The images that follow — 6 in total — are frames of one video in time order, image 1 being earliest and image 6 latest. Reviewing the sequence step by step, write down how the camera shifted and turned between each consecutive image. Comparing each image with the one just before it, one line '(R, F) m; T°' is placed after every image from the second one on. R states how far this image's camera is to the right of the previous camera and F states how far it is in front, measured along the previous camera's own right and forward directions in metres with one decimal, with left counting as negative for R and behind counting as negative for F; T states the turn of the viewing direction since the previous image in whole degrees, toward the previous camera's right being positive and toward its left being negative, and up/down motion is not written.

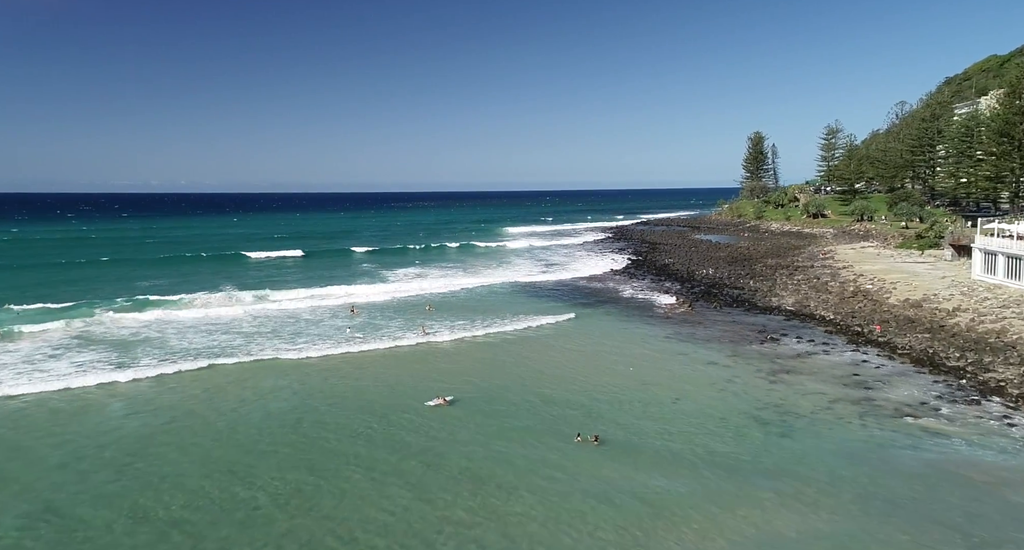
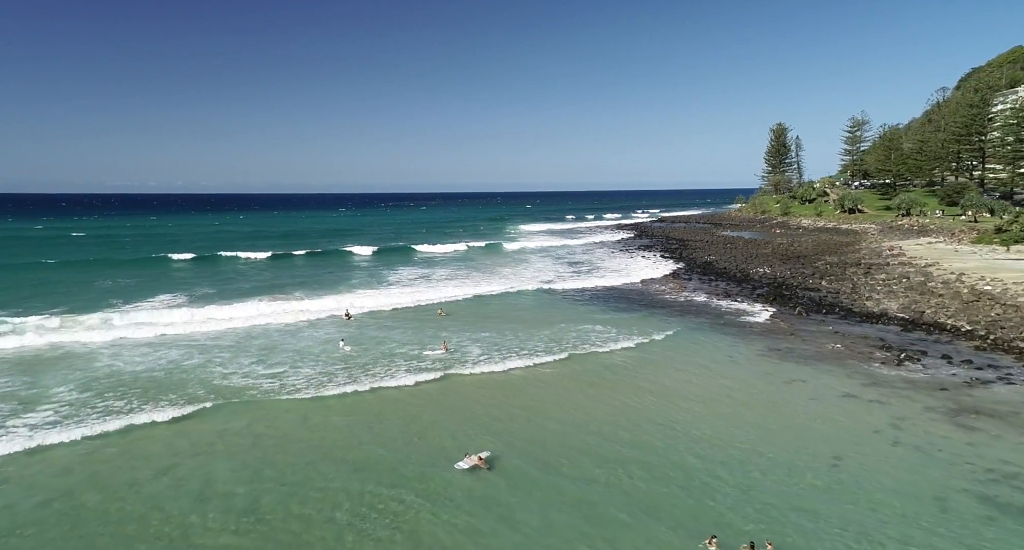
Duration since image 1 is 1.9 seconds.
(-1.3, +5.9) m; 0°
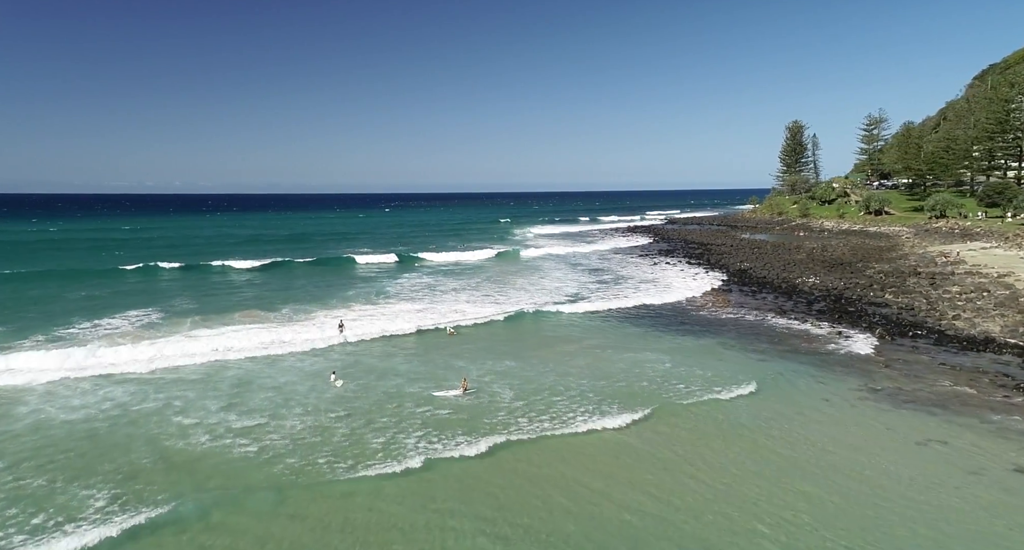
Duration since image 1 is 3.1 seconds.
(-0.9, +3.8) m; 0°
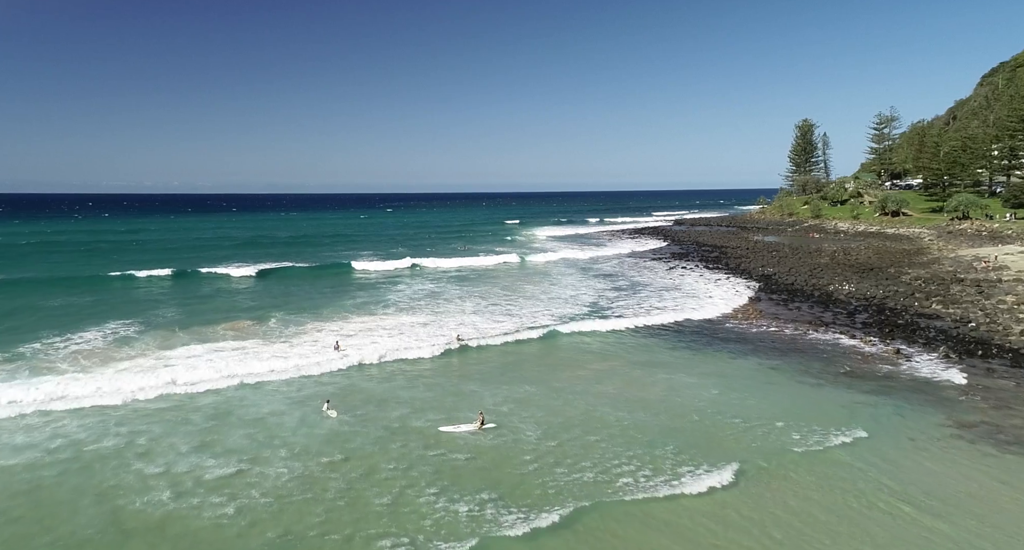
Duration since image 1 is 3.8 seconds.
(-0.5, +2.3) m; 0°
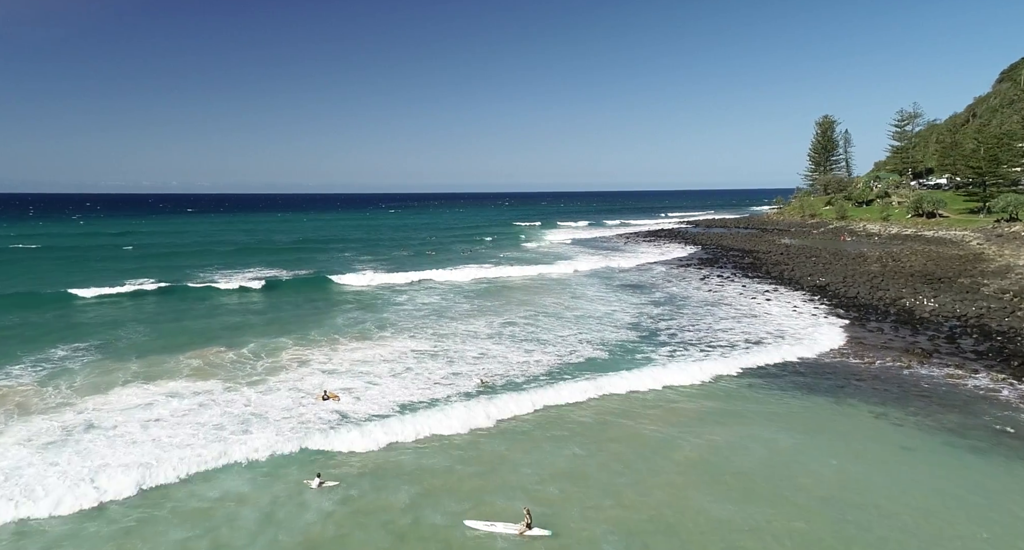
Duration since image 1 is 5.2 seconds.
(-0.9, +4.3) m; 0°
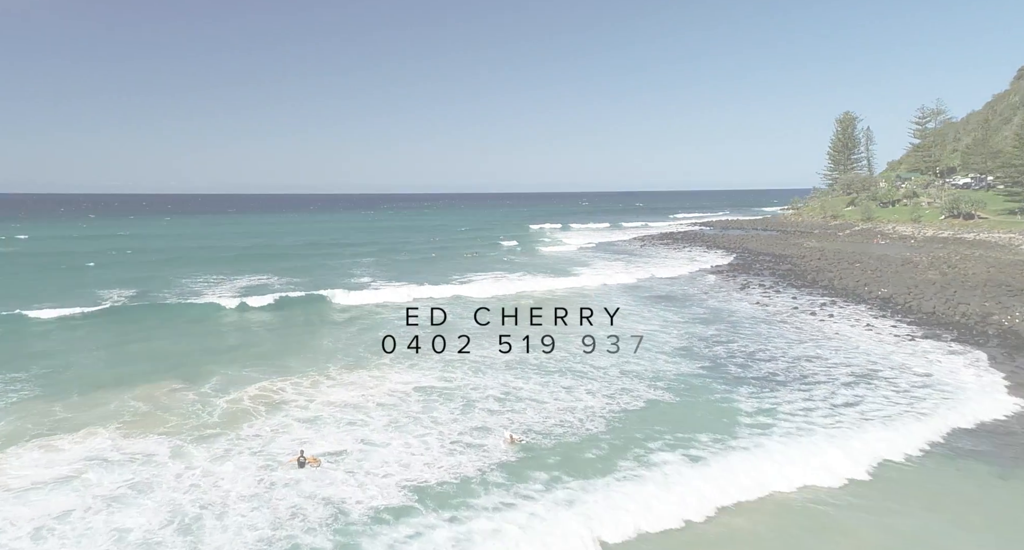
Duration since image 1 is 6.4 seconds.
(-0.9, +3.9) m; 0°
